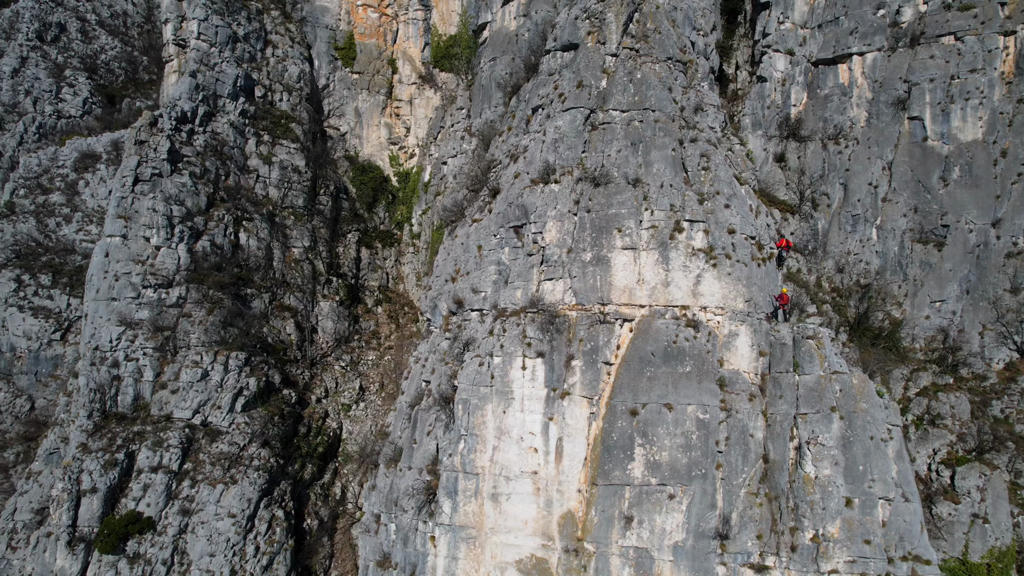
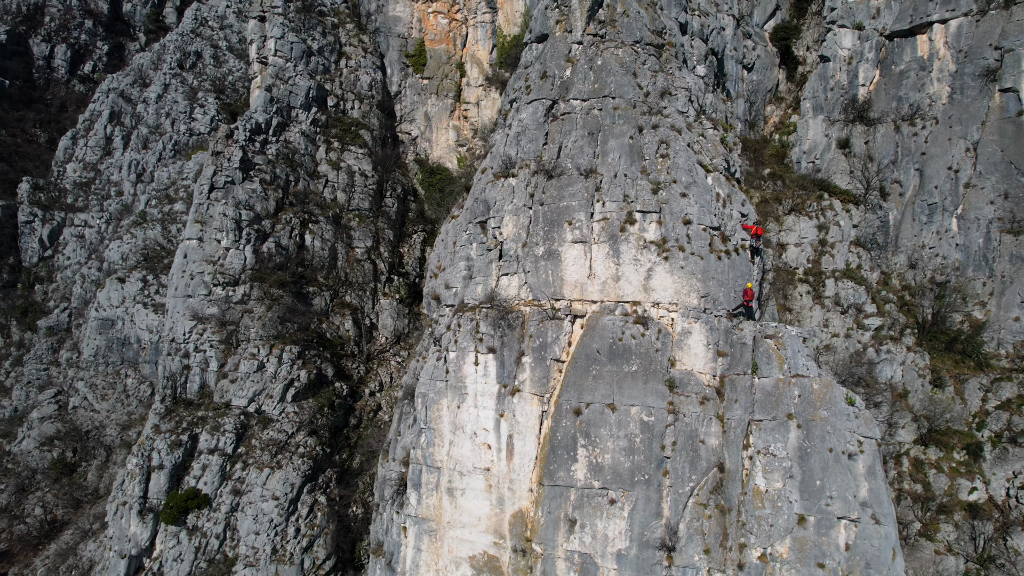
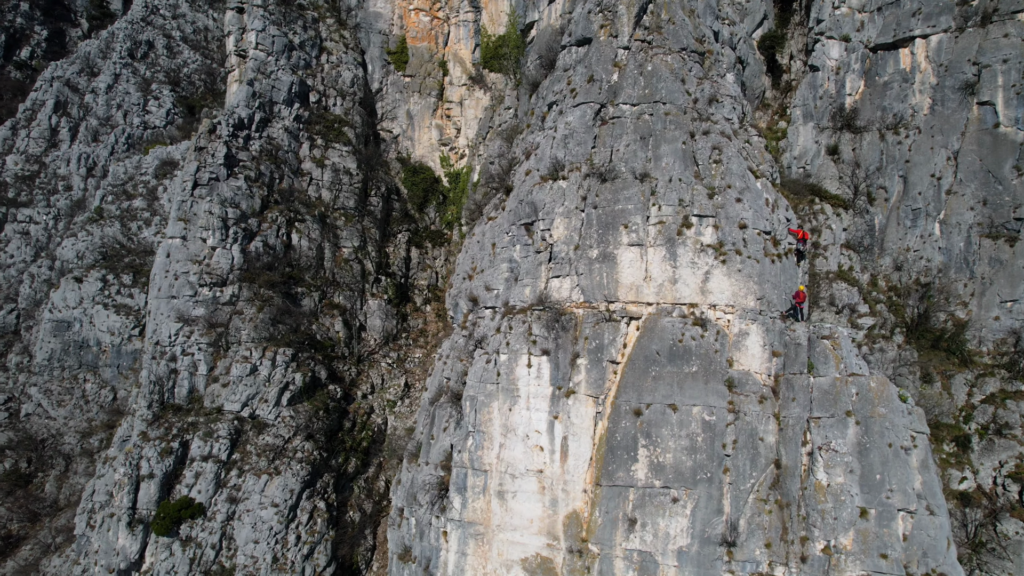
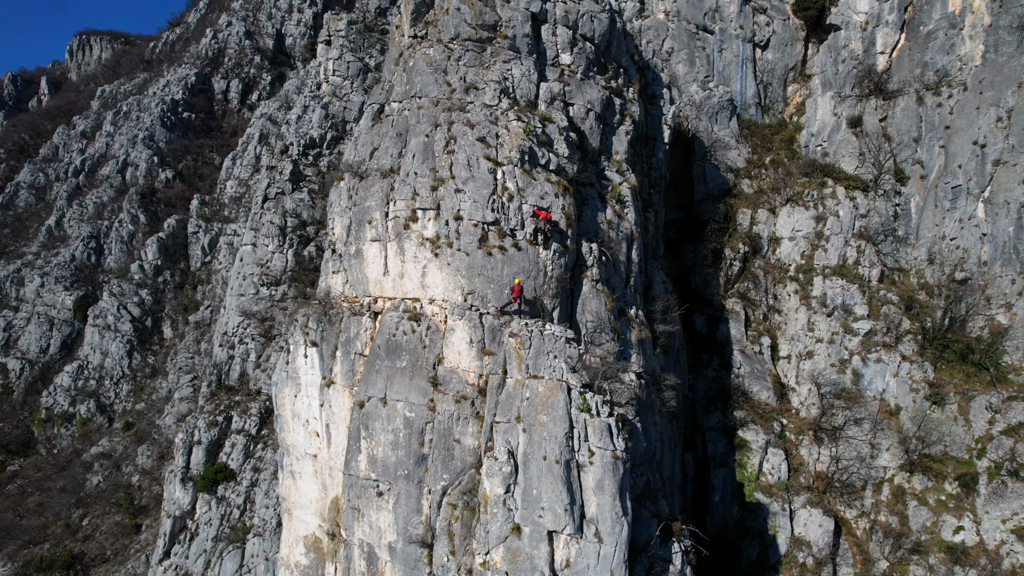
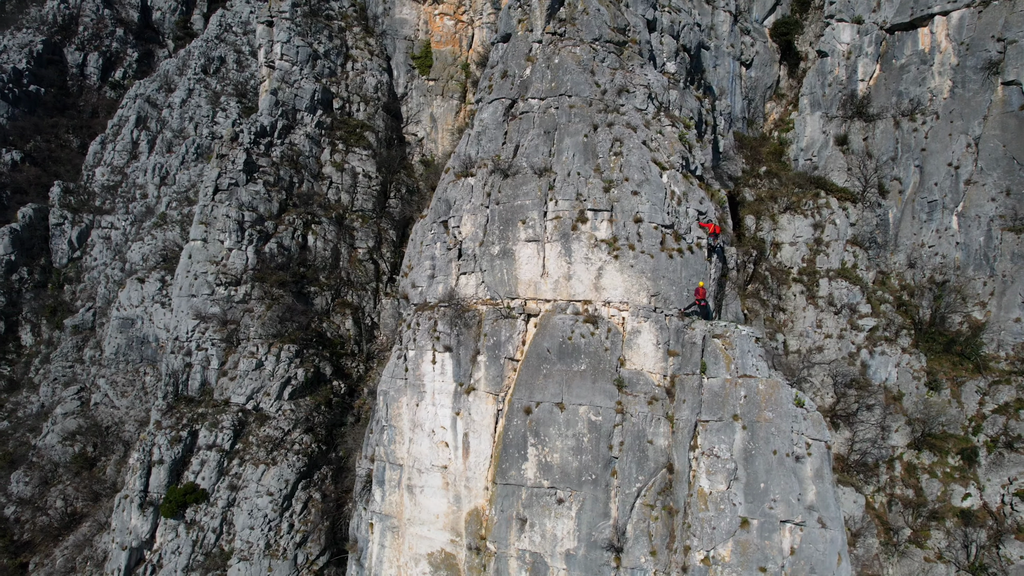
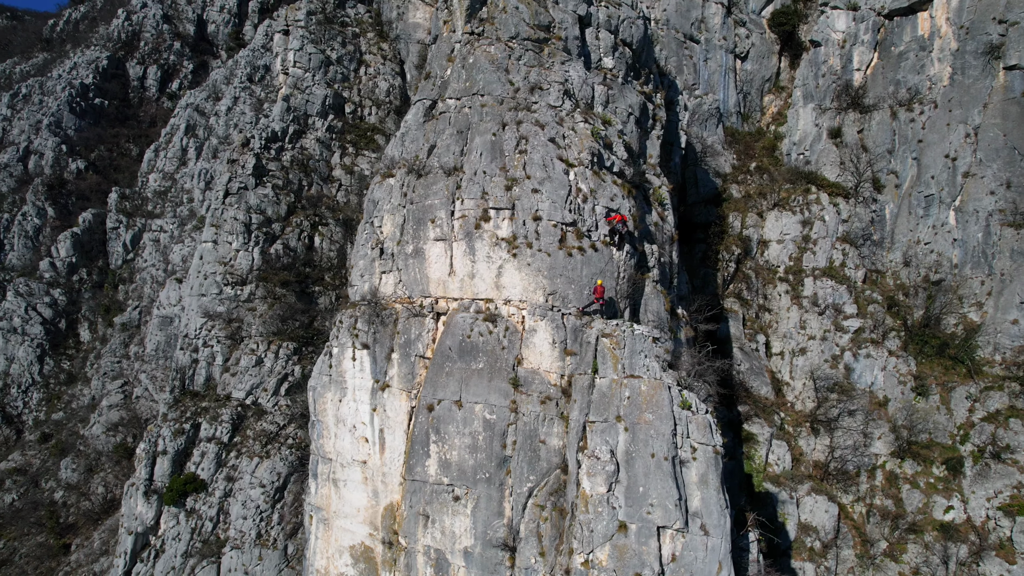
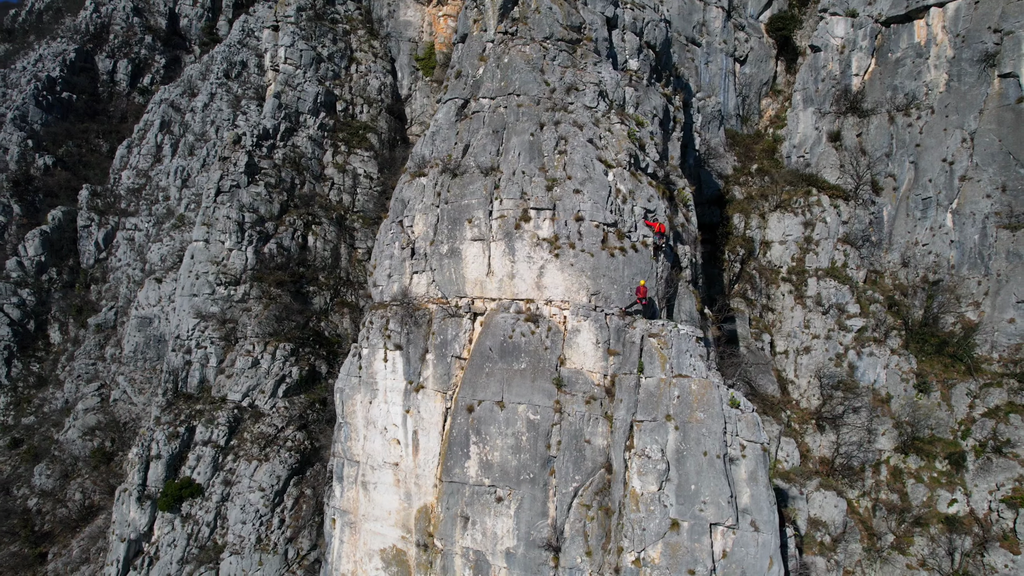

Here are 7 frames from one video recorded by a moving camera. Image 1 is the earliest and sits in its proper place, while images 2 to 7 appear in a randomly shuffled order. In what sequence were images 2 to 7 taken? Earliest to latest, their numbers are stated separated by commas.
3, 2, 5, 7, 6, 4
